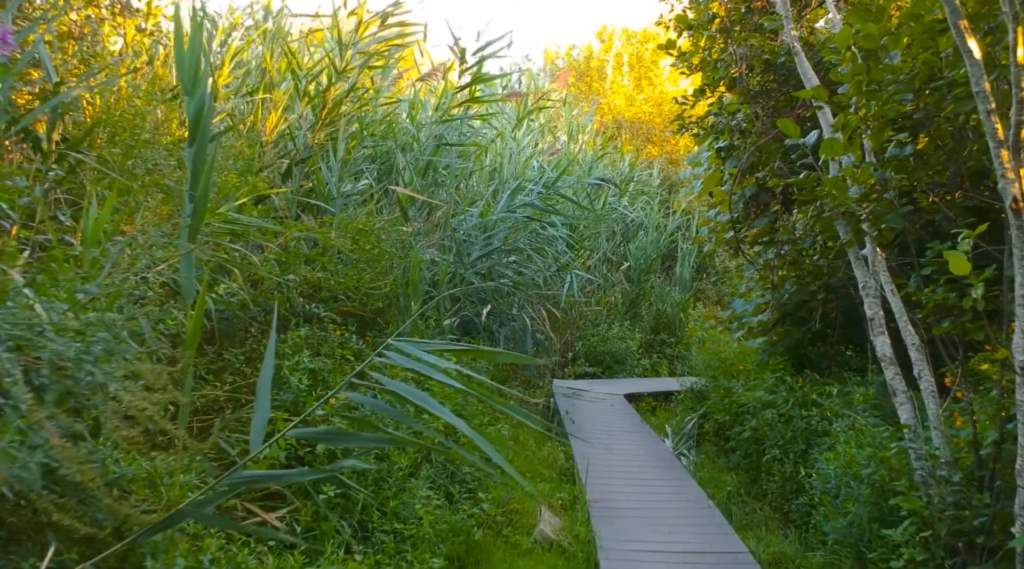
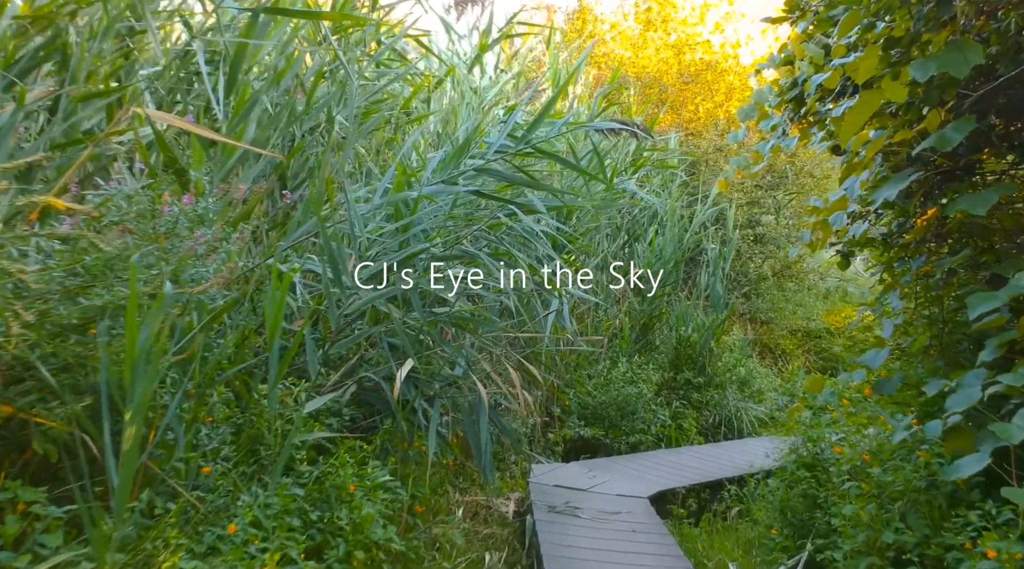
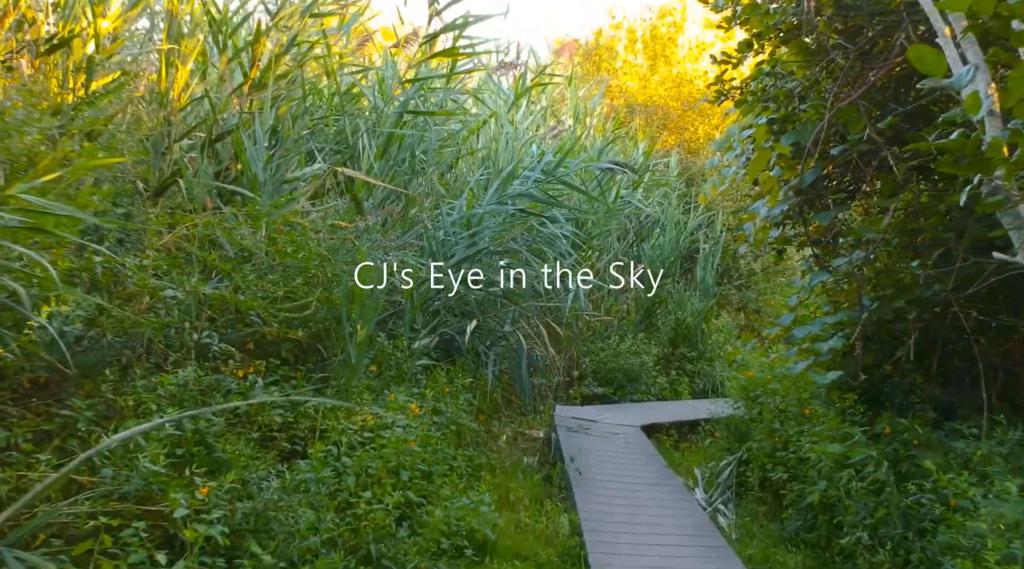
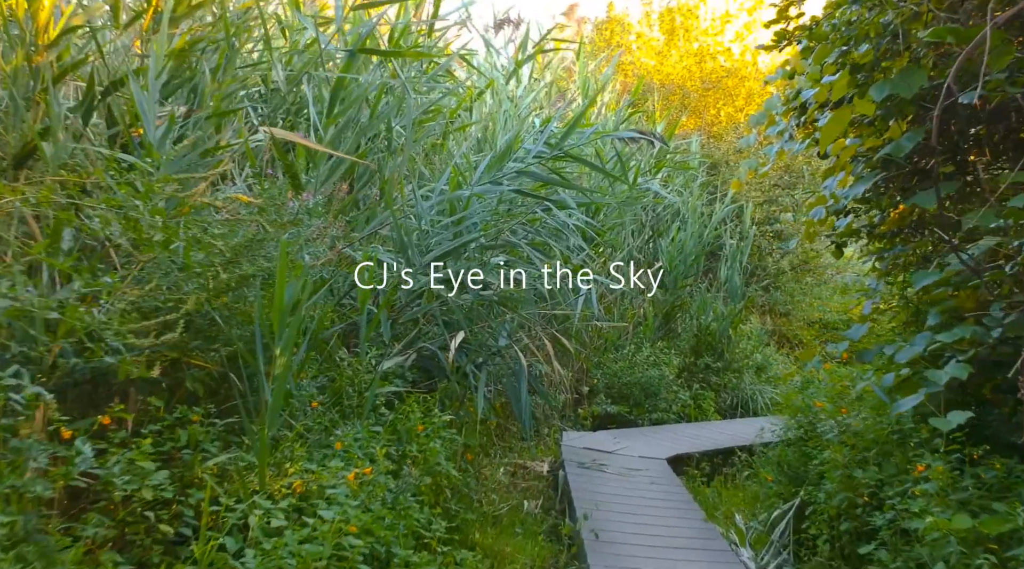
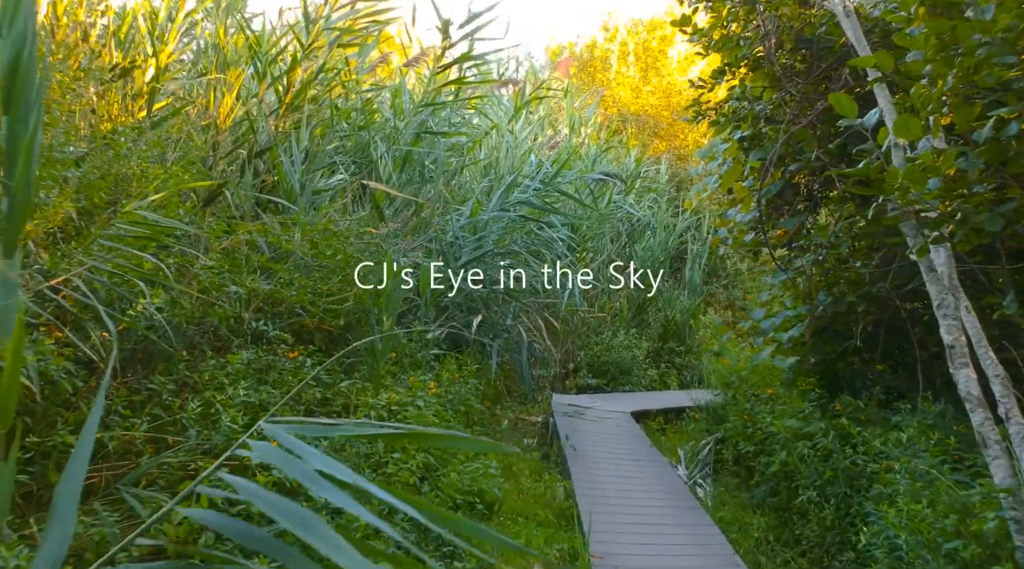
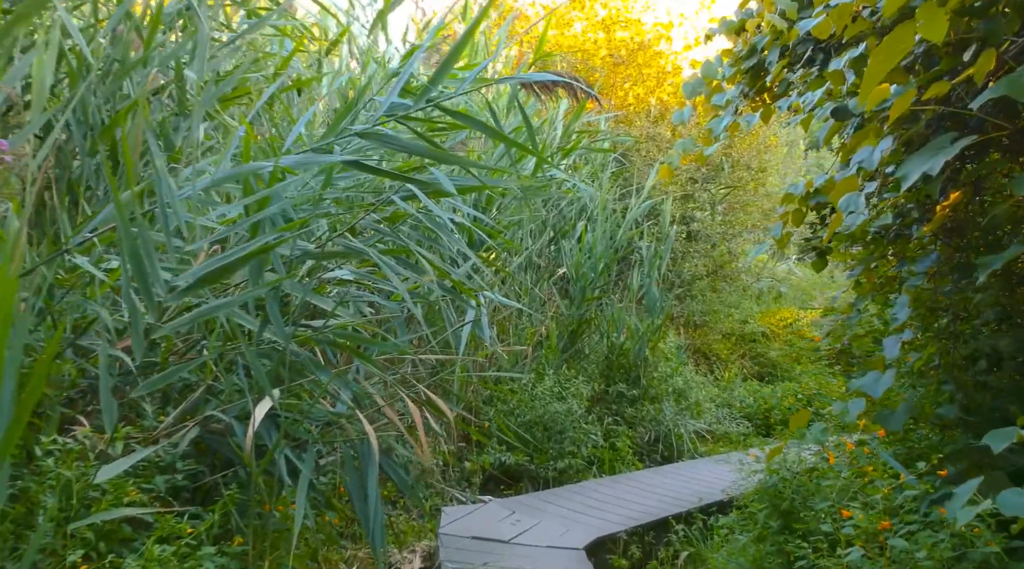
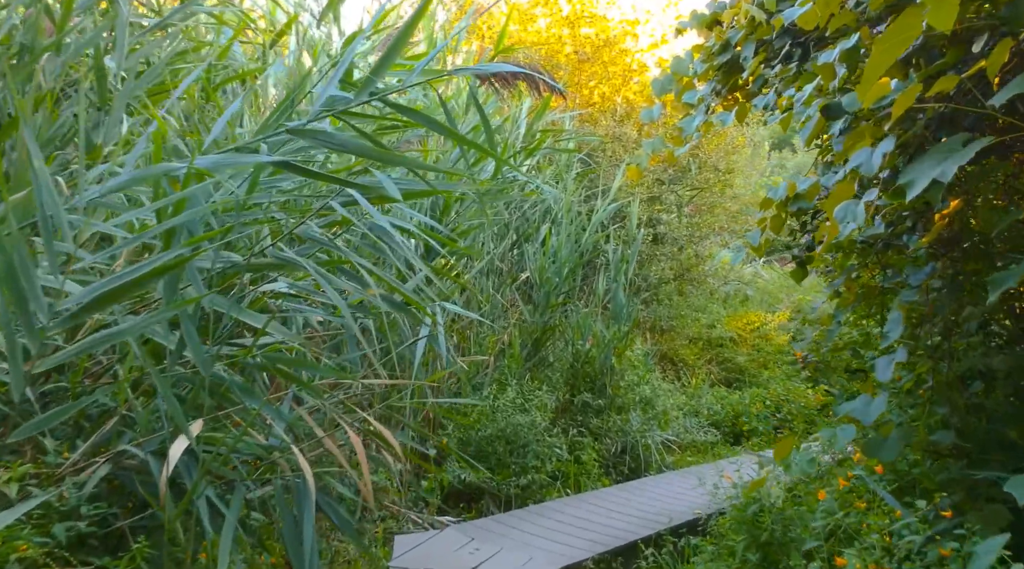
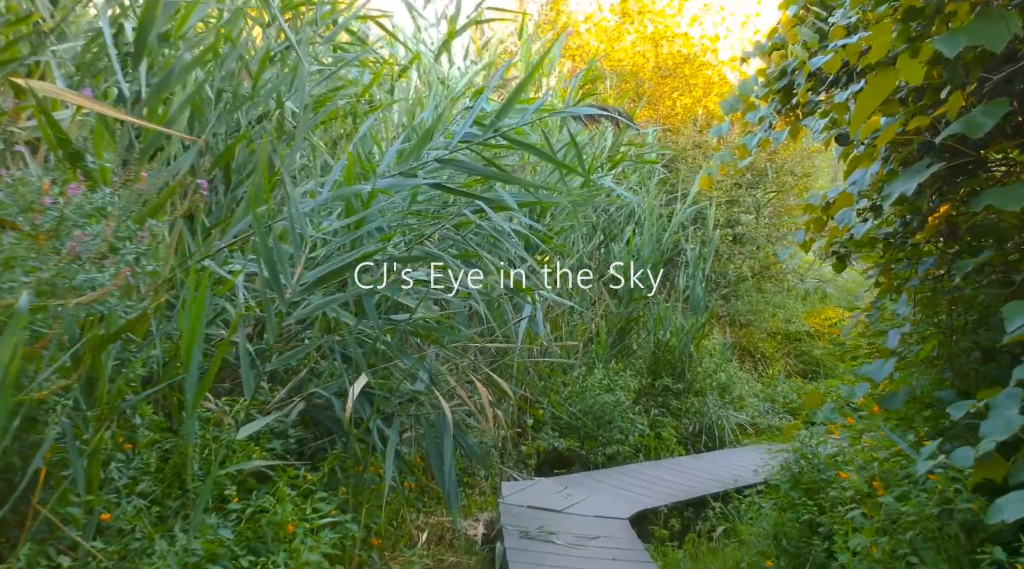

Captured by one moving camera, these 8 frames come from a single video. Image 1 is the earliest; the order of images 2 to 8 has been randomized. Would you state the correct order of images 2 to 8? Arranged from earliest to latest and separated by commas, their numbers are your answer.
5, 3, 4, 2, 8, 6, 7
